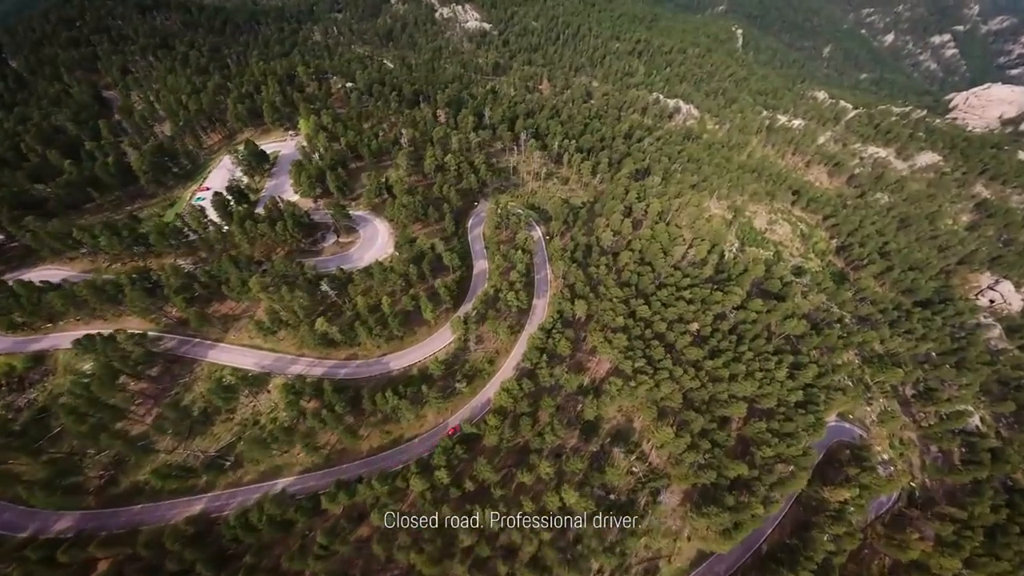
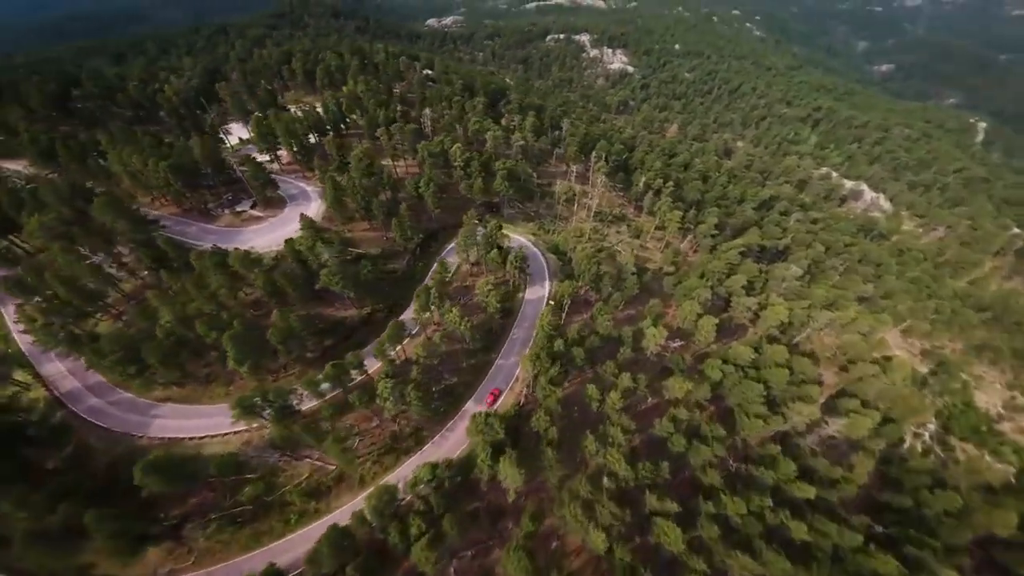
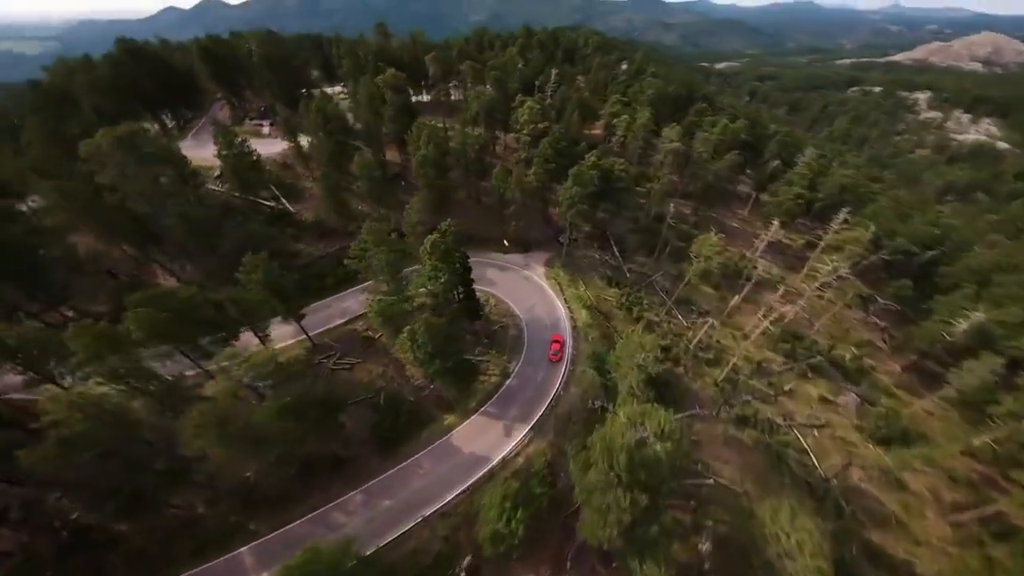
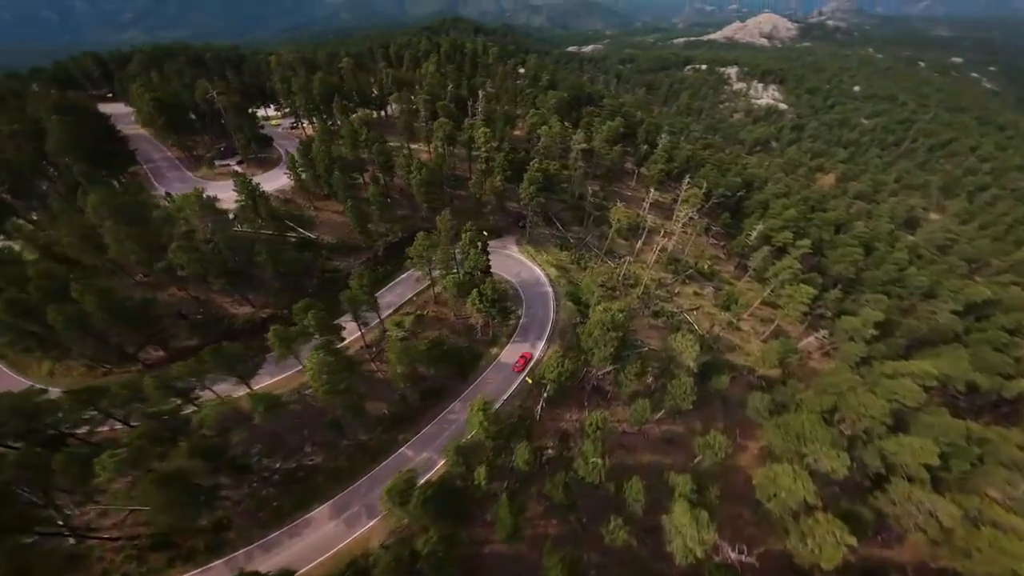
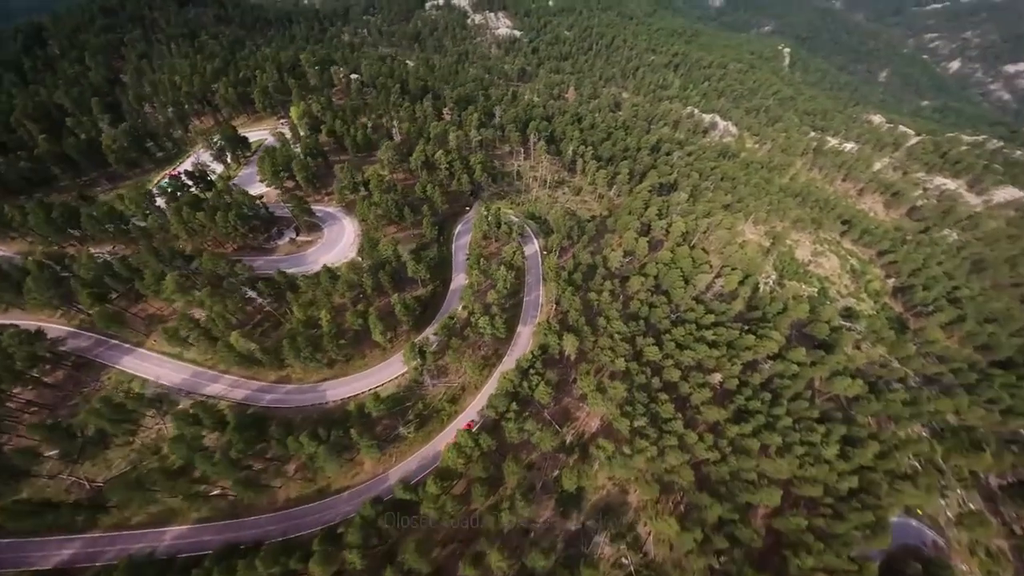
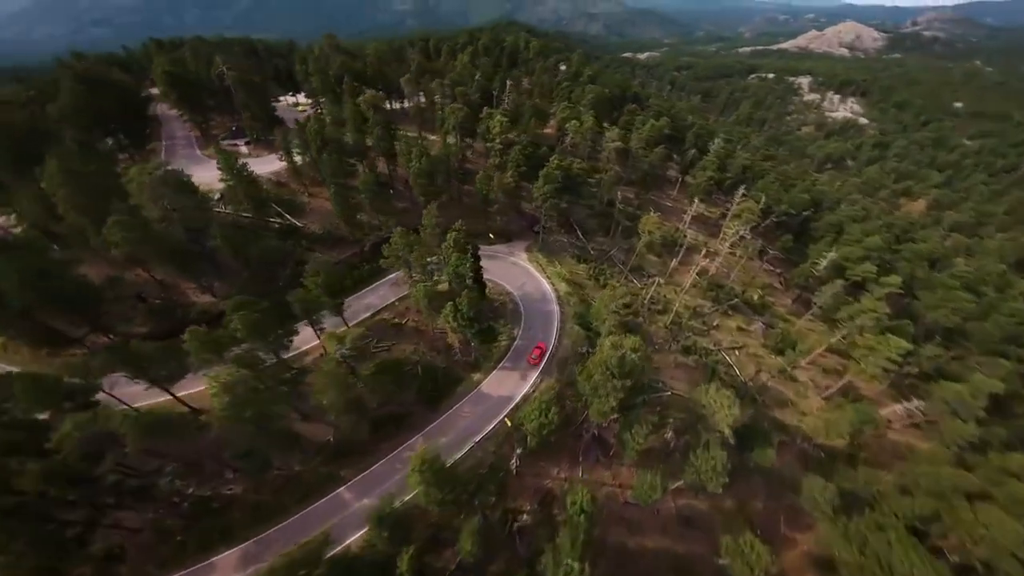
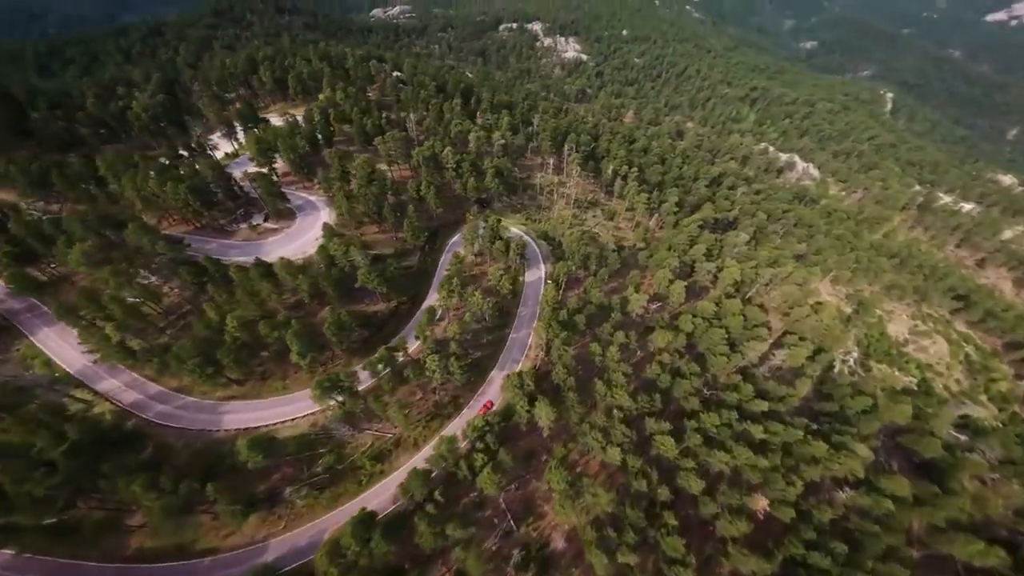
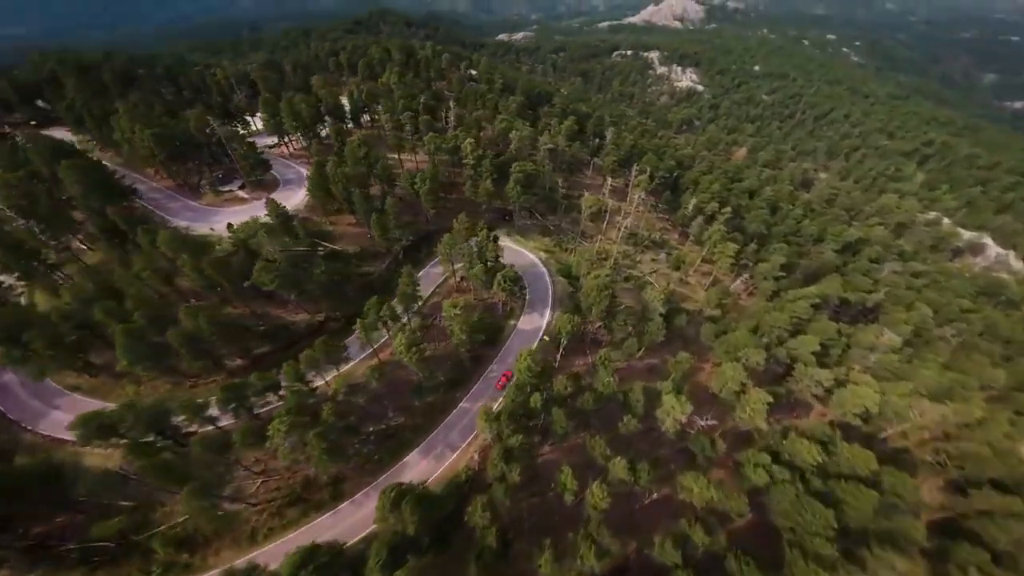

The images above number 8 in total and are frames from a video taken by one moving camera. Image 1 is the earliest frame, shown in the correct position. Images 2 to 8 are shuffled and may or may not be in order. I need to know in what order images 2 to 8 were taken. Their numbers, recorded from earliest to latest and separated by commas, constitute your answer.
5, 7, 2, 8, 4, 6, 3
